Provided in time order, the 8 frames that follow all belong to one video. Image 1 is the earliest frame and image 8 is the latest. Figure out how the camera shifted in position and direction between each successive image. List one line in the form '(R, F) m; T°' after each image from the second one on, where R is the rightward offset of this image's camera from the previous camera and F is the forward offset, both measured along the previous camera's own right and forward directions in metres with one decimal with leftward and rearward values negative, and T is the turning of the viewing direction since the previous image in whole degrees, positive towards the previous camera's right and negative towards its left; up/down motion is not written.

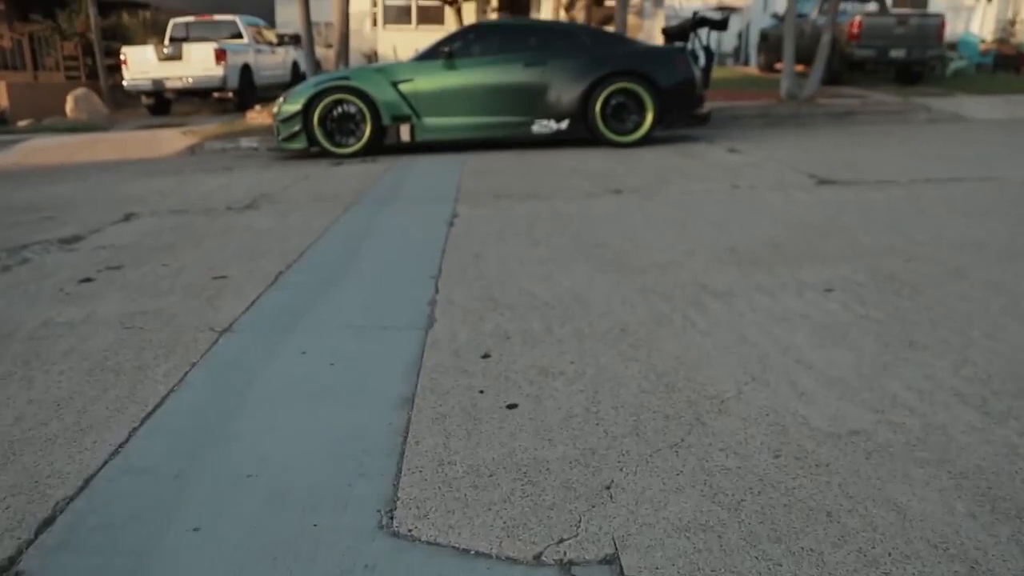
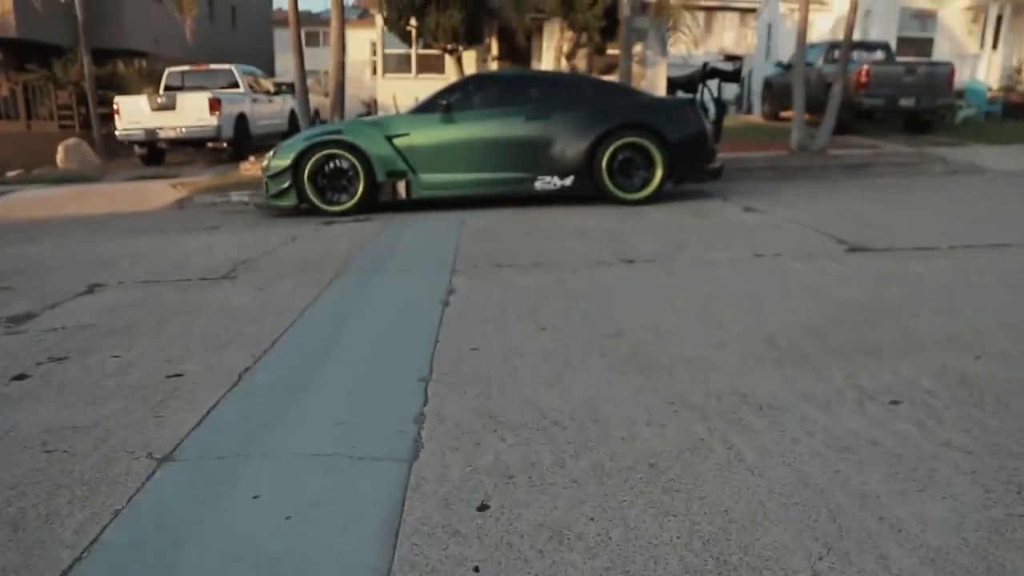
(0.0, +0.6) m; 0°
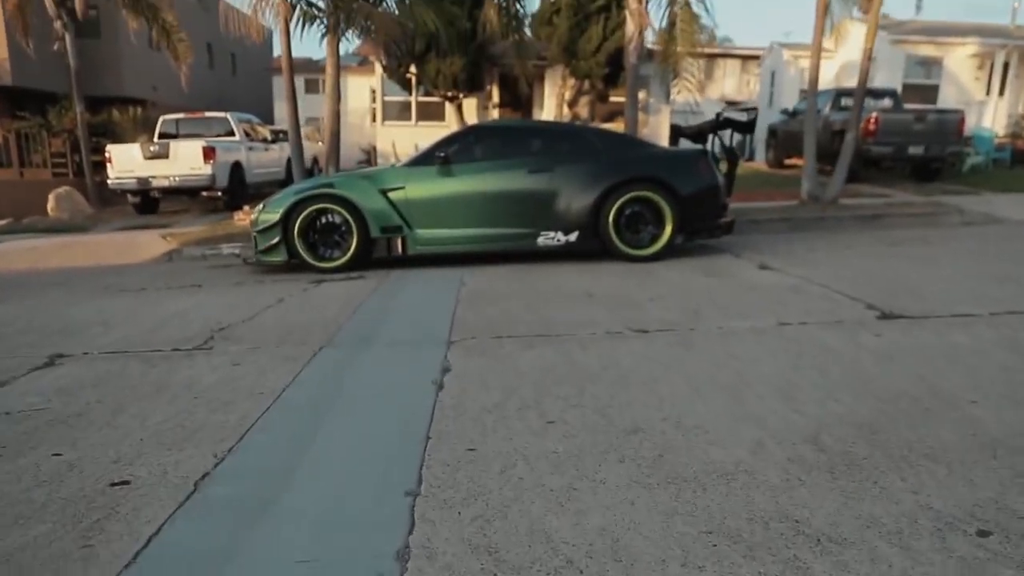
(0.0, +0.5) m; 0°
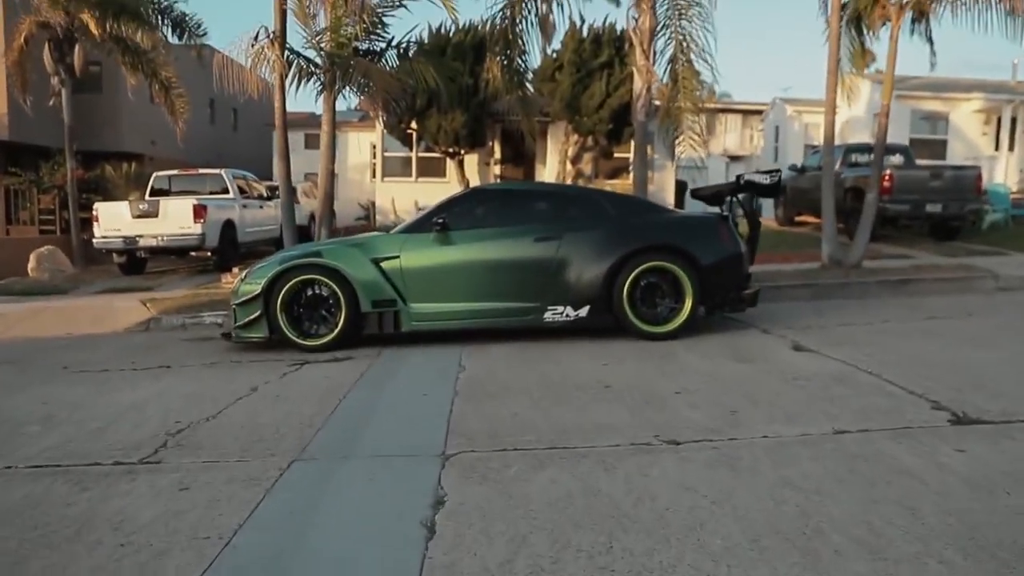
(0.0, +0.9) m; 0°
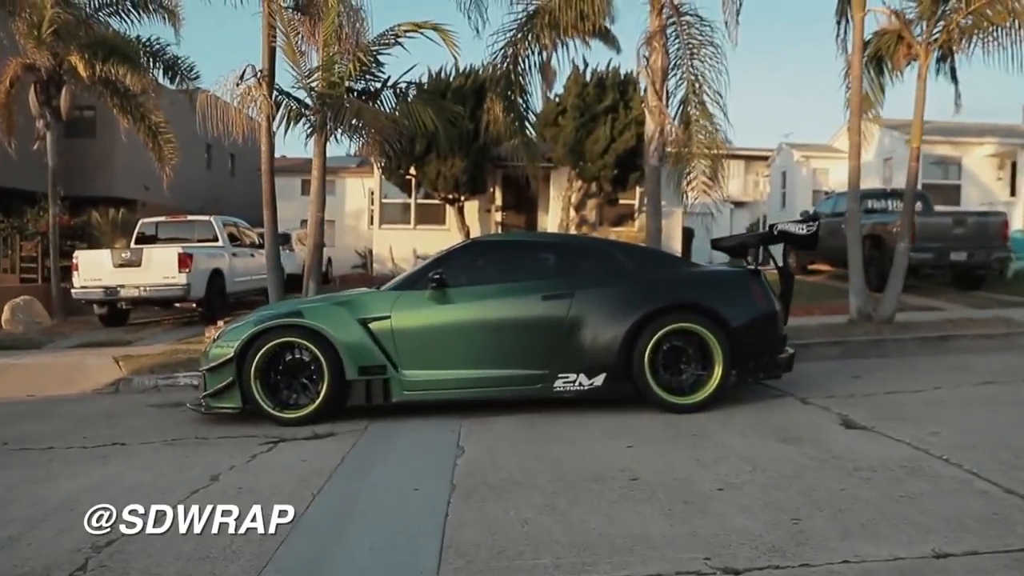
(-0.1, +1.0) m; 0°
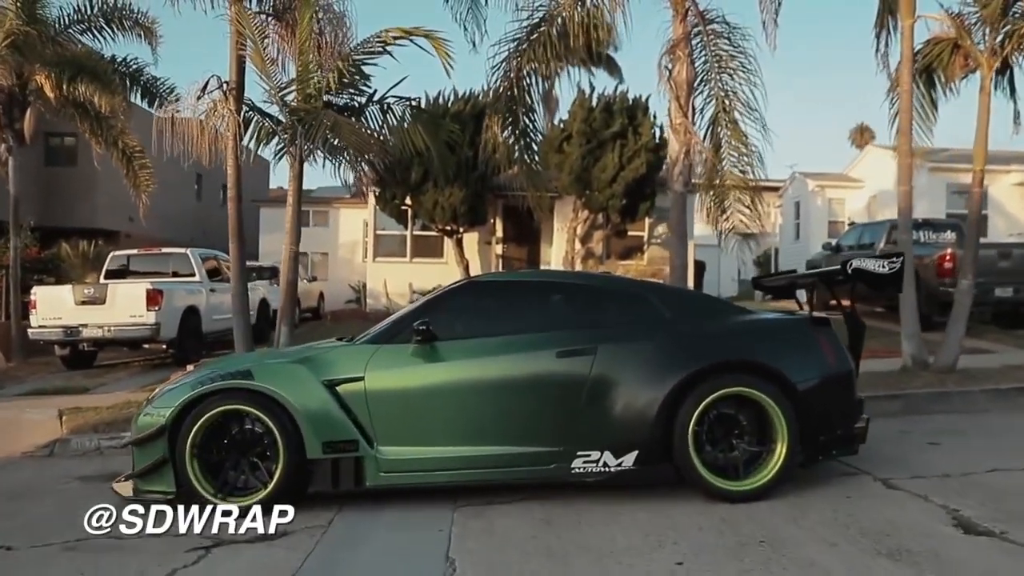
(0.0, +1.5) m; 0°
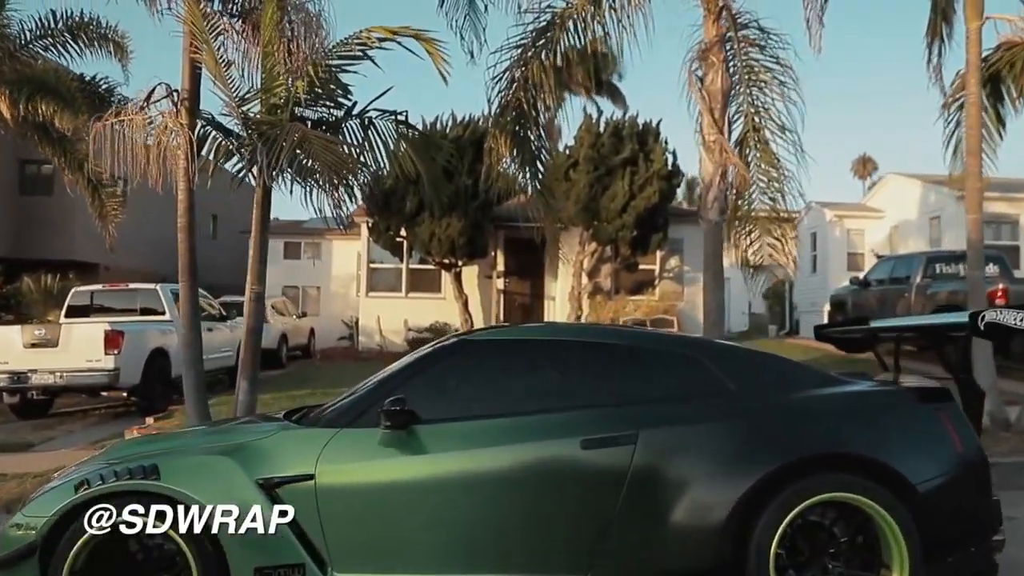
(0.0, +1.6) m; 0°
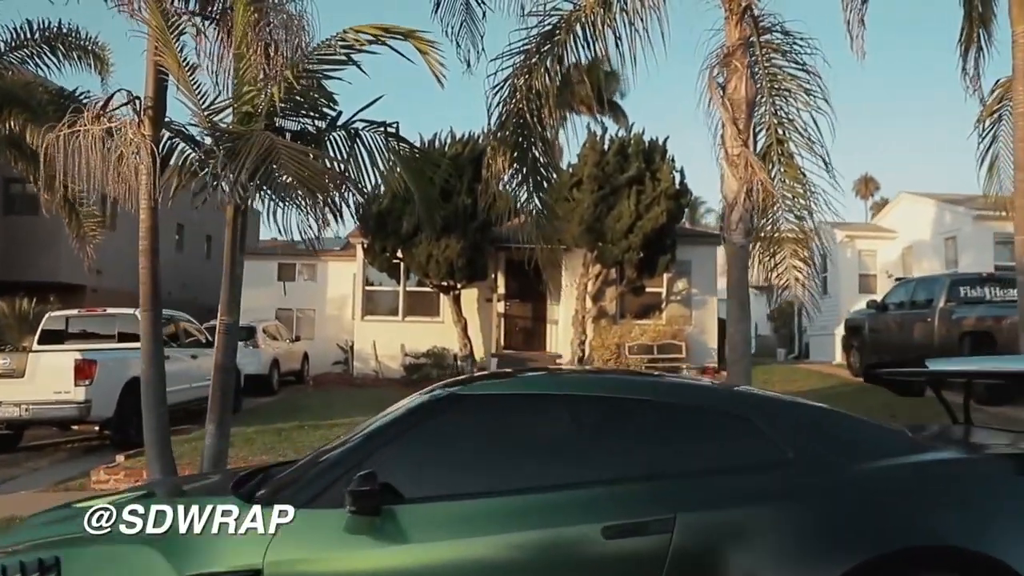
(0.0, +0.9) m; 0°
